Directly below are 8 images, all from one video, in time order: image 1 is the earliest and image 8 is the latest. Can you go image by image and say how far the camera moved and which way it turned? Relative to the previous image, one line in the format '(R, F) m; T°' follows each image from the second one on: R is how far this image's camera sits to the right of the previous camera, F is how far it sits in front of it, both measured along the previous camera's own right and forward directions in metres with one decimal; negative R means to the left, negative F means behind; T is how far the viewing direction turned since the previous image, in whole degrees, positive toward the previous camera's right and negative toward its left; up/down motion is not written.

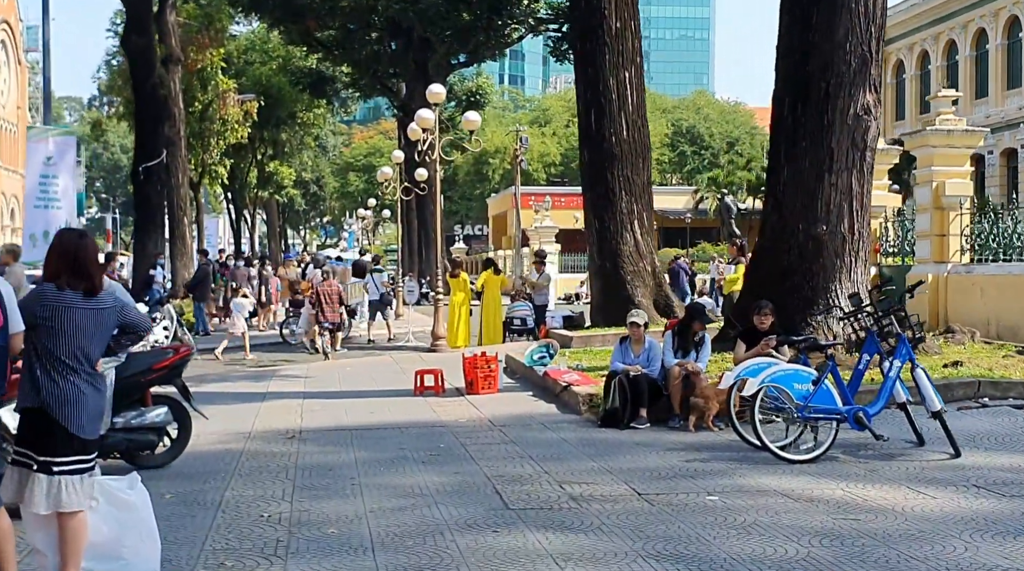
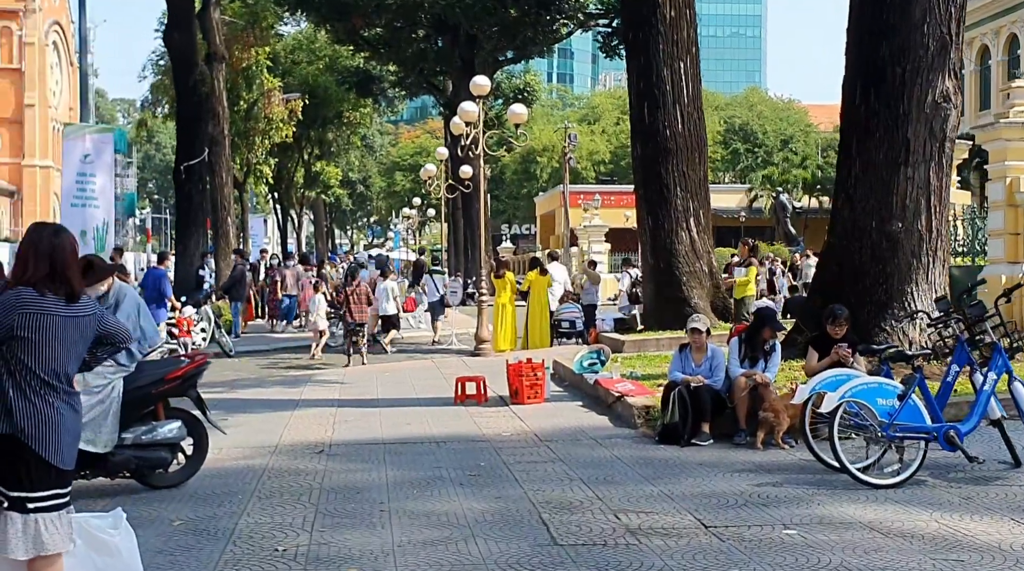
(0.0, +1.0) m; -2°
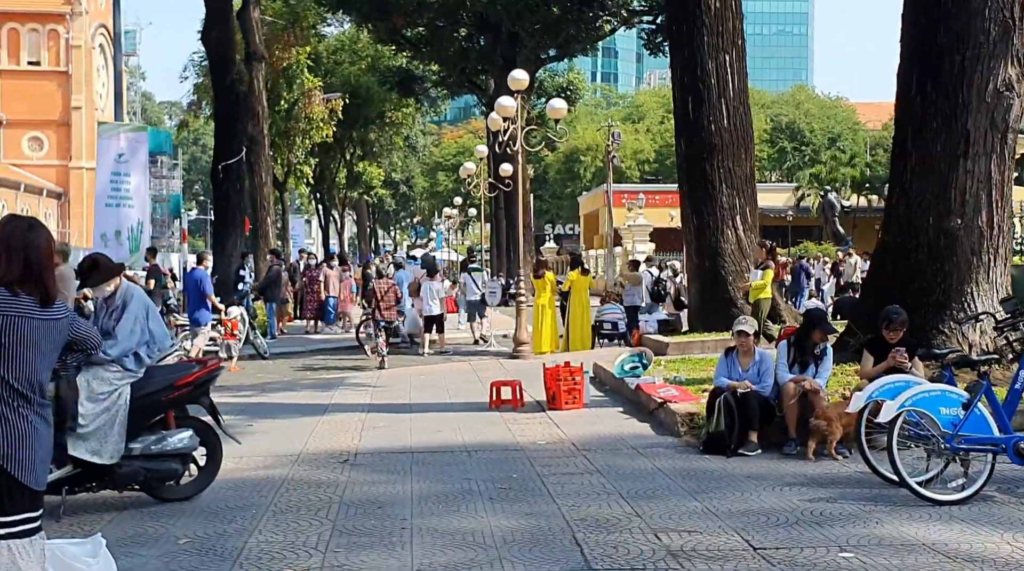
(+0.1, +0.6) m; -2°
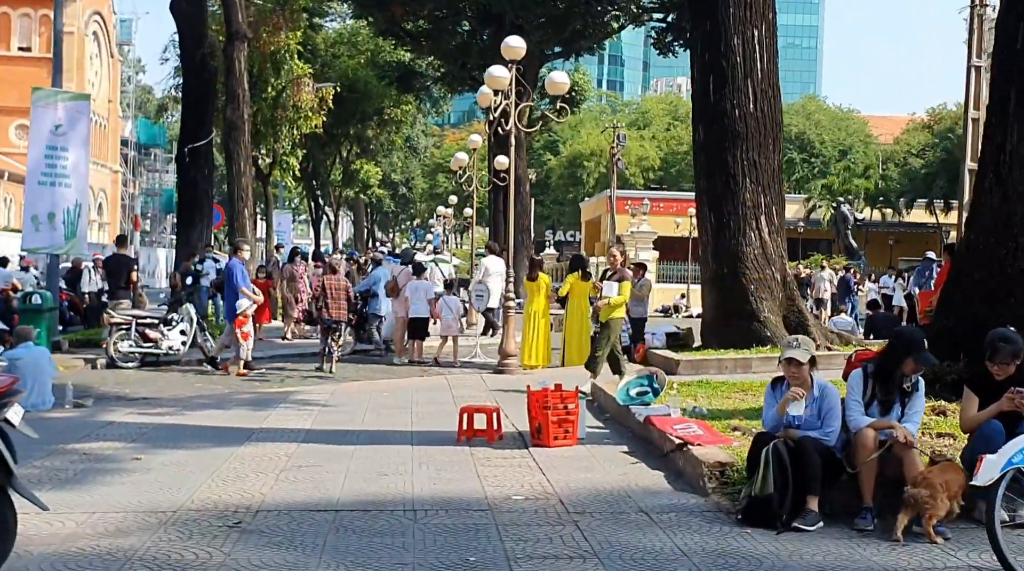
(+0.2, +3.1) m; 0°
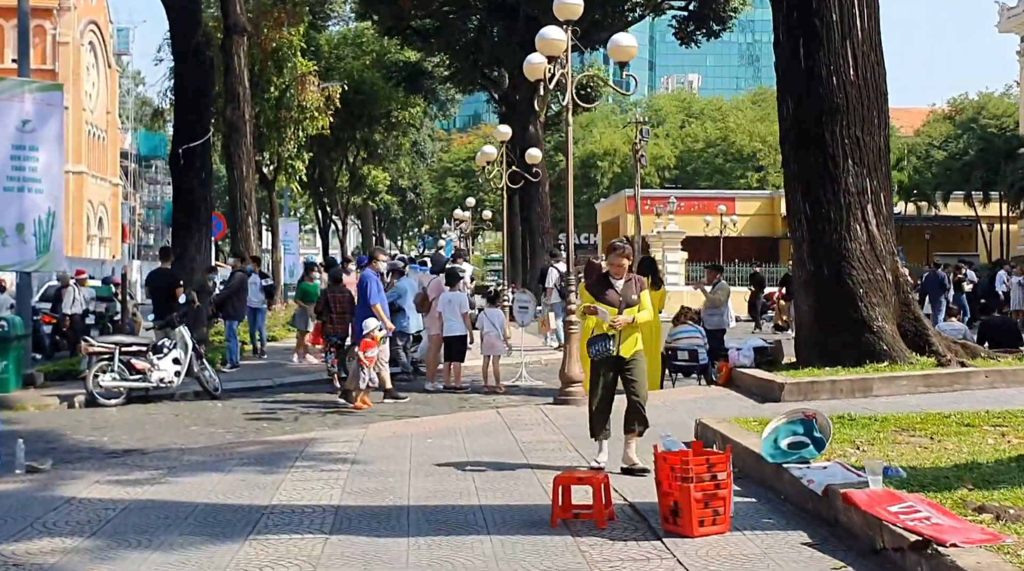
(-0.6, +3.3) m; 0°
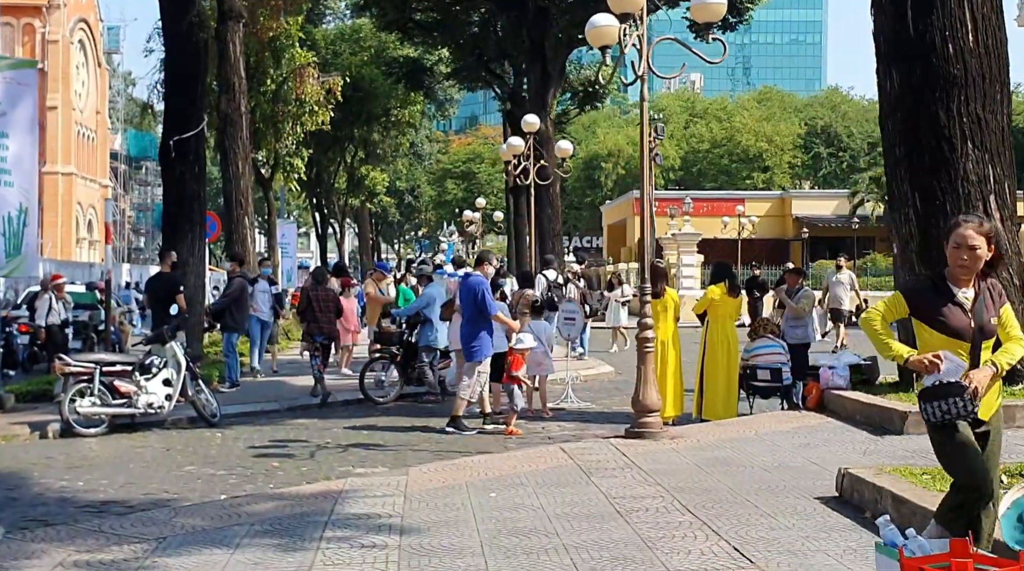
(-0.6, +2.6) m; 0°
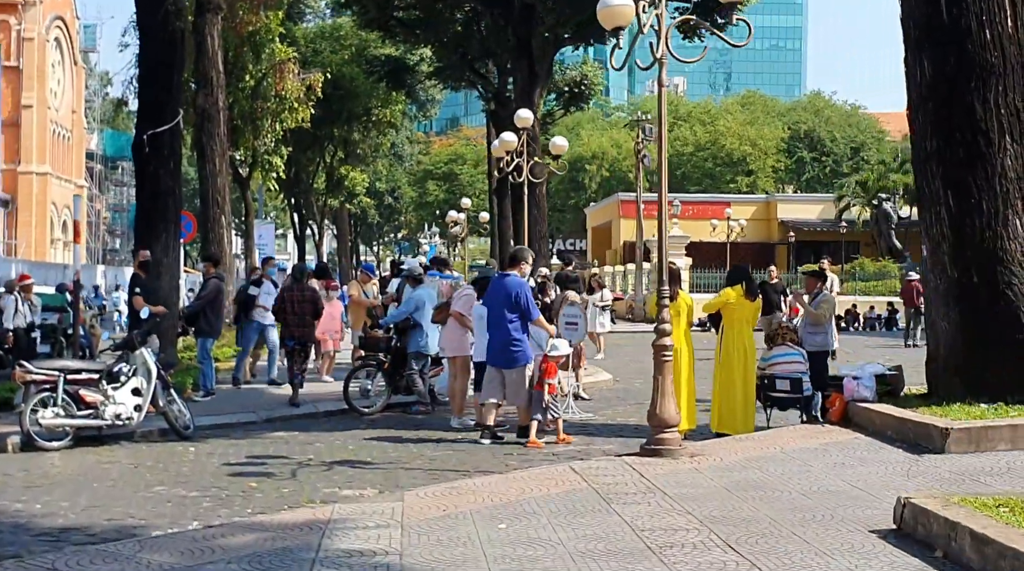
(-0.2, +1.1) m; +1°
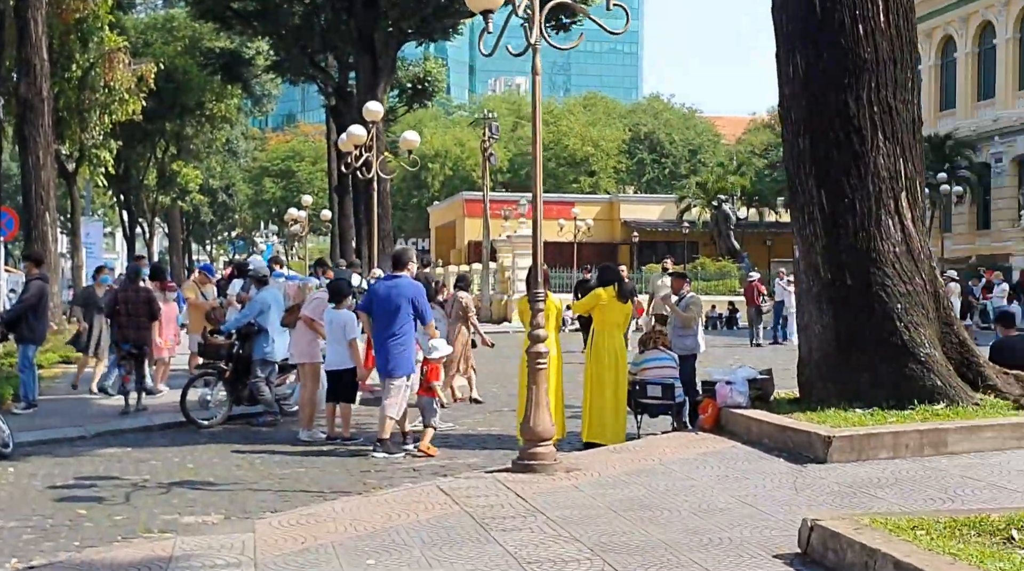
(-0.2, +0.9) m; +7°
